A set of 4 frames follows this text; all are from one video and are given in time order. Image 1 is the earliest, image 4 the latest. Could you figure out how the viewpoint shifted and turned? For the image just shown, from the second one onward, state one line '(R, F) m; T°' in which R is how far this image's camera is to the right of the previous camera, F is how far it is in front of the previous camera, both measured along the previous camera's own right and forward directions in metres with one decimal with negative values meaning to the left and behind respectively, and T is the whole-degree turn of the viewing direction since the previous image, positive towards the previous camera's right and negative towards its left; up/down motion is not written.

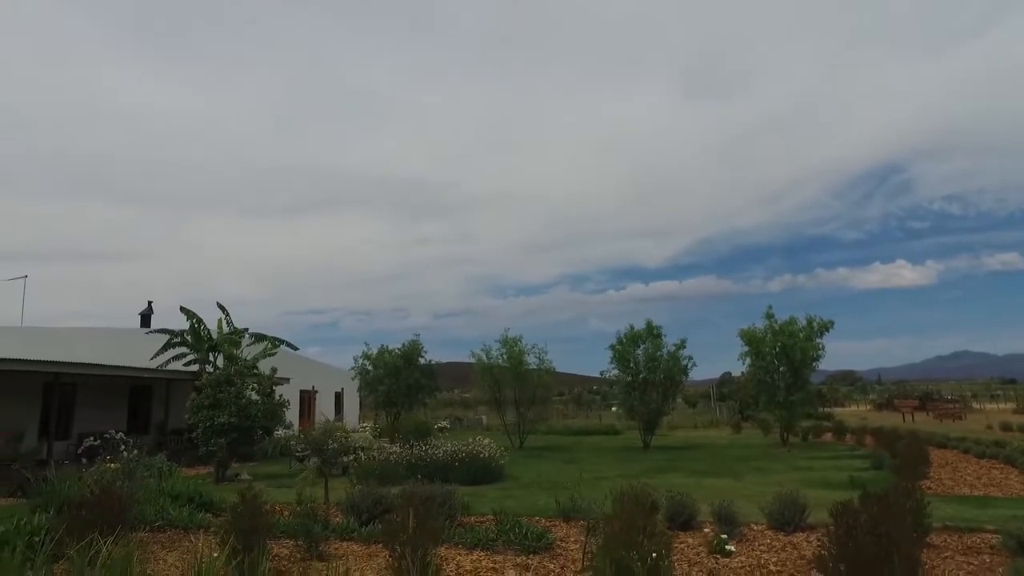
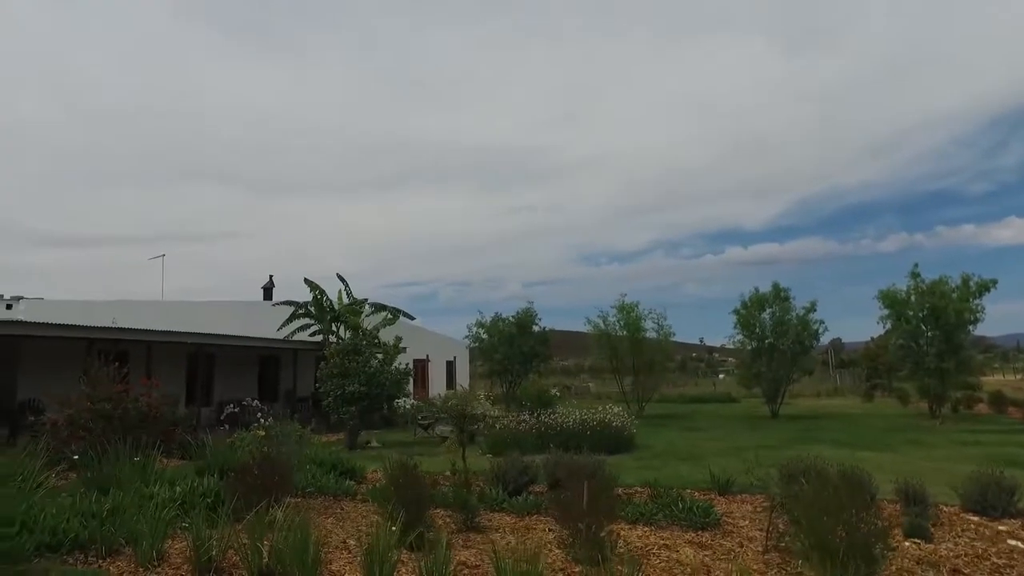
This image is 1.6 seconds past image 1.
(-0.6, +0.4) m; -8°
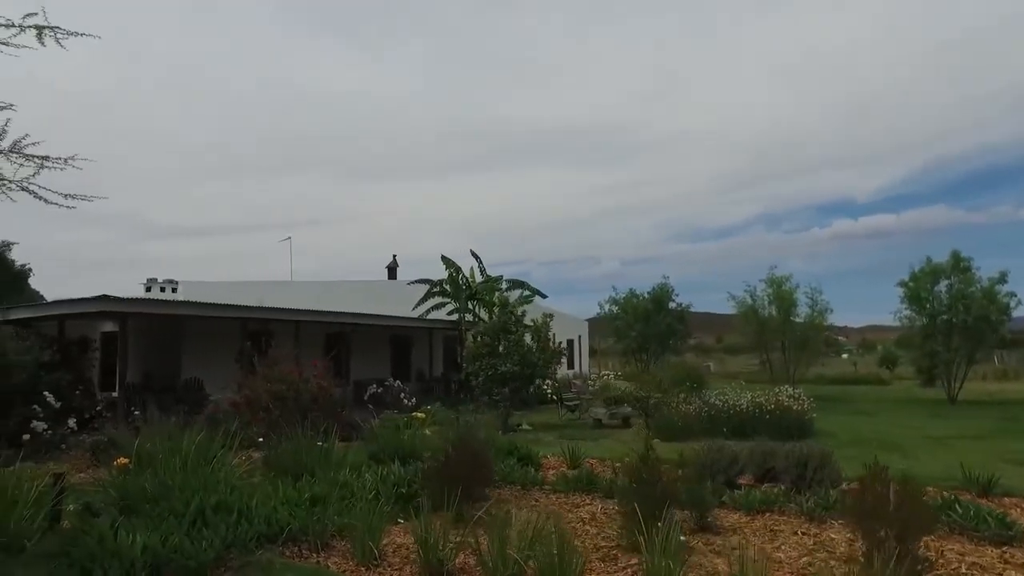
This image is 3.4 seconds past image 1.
(-1.2, +0.8) m; -8°
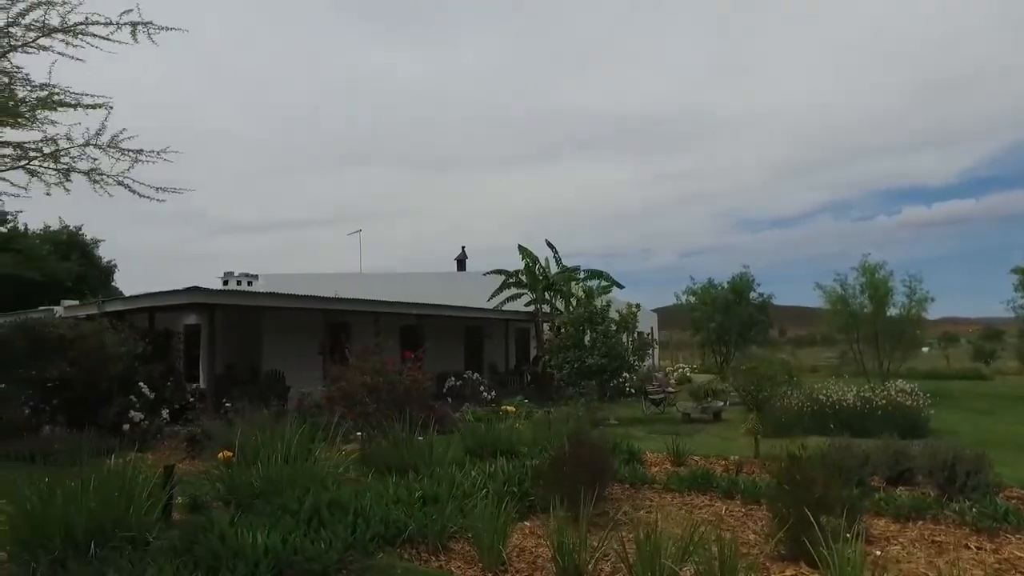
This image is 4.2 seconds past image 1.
(-0.6, +0.4) m; -5°
